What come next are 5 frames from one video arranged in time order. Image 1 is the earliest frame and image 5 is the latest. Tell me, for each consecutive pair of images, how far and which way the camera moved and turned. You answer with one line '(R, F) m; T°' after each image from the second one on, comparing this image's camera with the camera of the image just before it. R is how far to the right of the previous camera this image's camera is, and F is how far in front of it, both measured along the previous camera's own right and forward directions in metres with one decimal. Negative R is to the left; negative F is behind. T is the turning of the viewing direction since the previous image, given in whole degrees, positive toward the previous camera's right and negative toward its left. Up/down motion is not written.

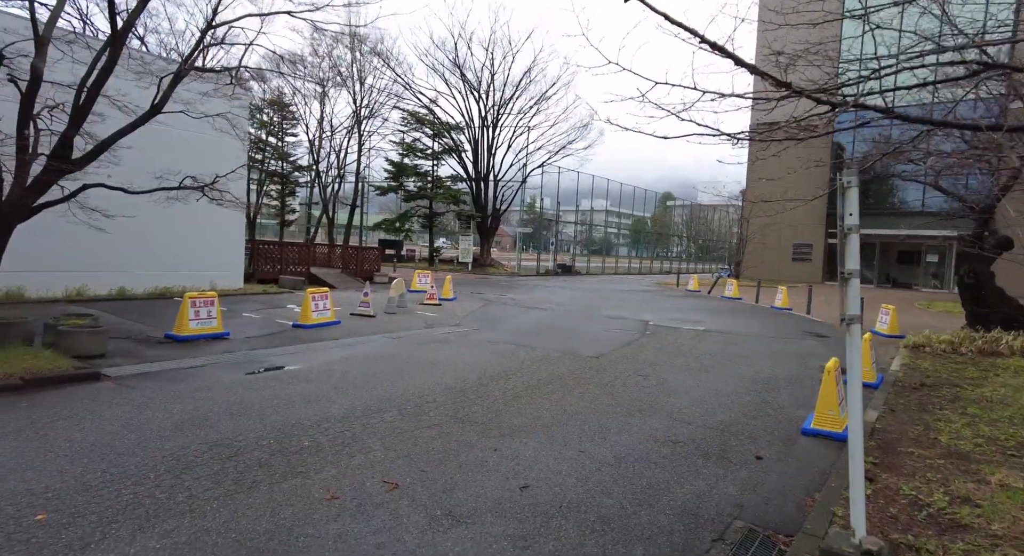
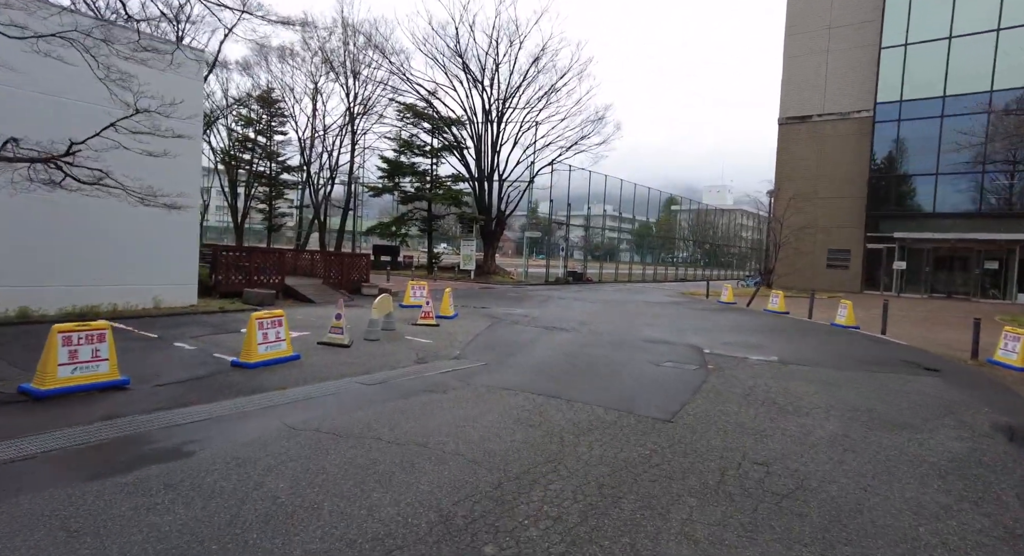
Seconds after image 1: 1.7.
(-0.3, +3.2) m; 0°
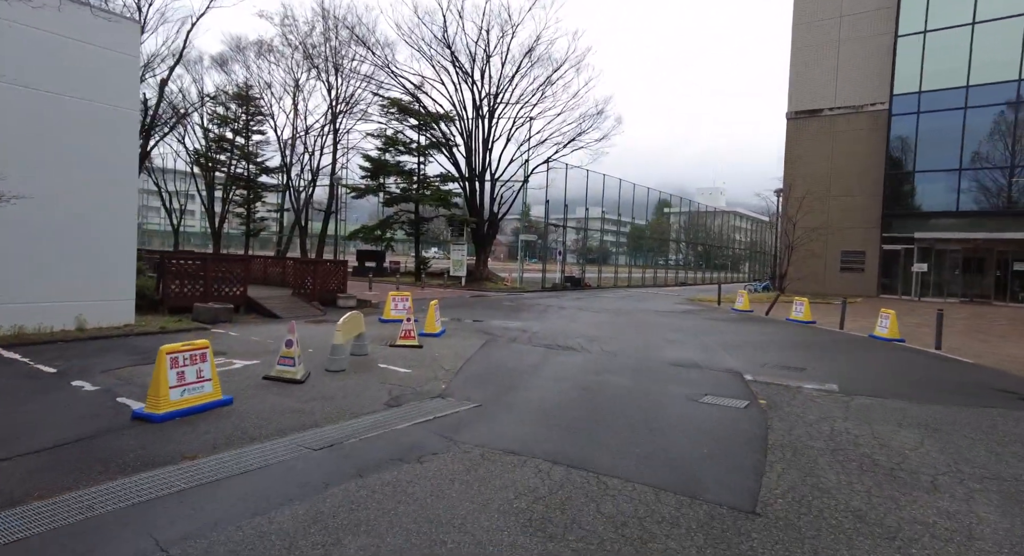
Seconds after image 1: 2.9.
(-0.1, +2.2) m; +1°
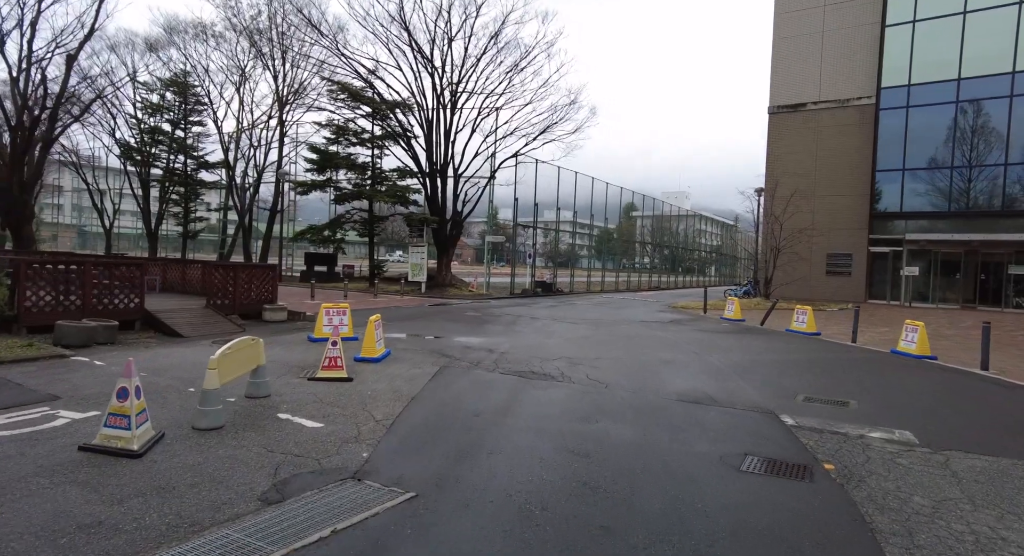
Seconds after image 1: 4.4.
(+0.1, +2.7) m; +3°
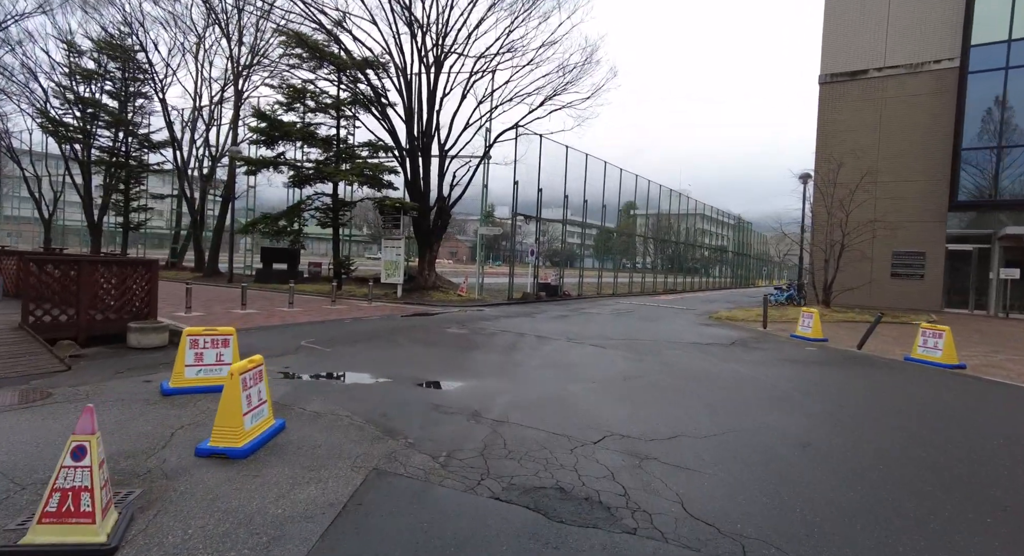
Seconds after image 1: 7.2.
(-0.1, +5.3) m; 0°
